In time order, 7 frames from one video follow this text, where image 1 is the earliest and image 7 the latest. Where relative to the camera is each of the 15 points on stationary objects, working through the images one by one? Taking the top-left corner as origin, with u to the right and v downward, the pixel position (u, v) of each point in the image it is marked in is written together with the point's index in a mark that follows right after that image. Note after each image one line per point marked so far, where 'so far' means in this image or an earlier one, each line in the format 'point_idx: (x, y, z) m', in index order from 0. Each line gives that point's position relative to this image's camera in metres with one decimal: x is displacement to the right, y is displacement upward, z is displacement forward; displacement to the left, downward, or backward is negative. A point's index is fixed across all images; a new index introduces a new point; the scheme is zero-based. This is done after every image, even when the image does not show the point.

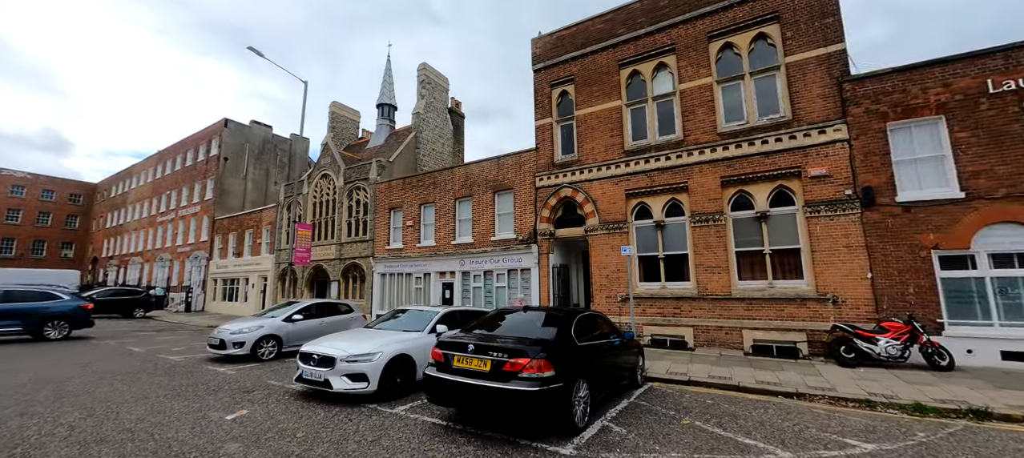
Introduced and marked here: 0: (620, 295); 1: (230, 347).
0: (+3.4, -2.1, +12.3) m
1: (-6.5, -2.8, +9.2) m
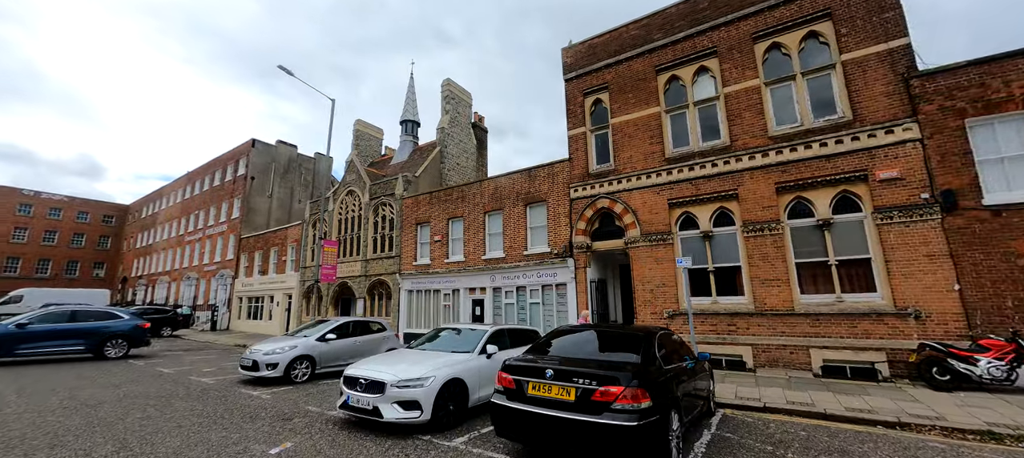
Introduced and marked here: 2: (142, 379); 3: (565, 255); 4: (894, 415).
0: (+4.5, -2.4, +11.5) m
1: (-5.4, -3.1, +8.8) m
2: (-8.7, -3.6, +9.4) m
3: (+1.9, -0.9, +13.8) m
4: (+6.2, -3.0, +6.4) m
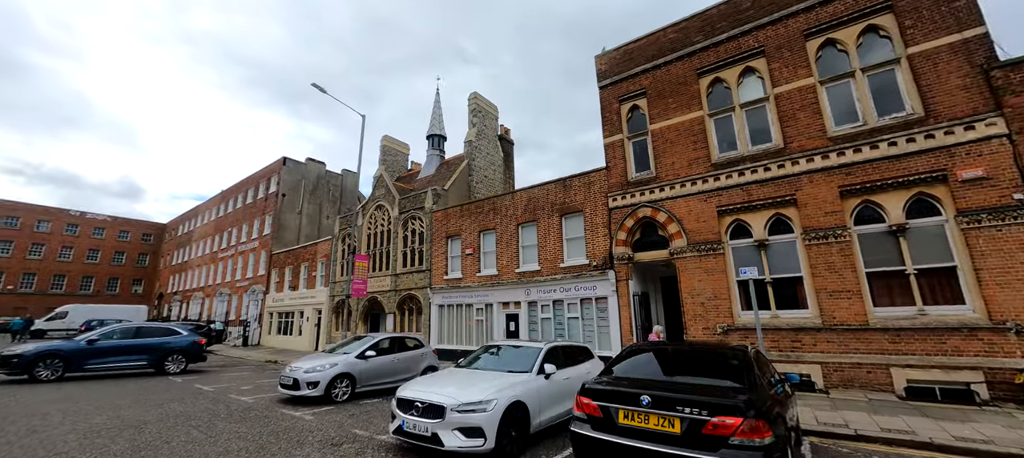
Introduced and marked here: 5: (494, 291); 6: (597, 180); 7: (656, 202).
0: (+5.7, -2.6, +10.7) m
1: (-4.4, -3.4, +8.5) m
2: (-7.6, -3.9, +9.2) m
3: (+3.1, -1.3, +13.2) m
4: (+7.1, -3.0, +5.6) m
5: (-0.7, -2.5, +15.9) m
6: (+3.0, +1.7, +14.0) m
7: (+4.6, +0.9, +12.6) m
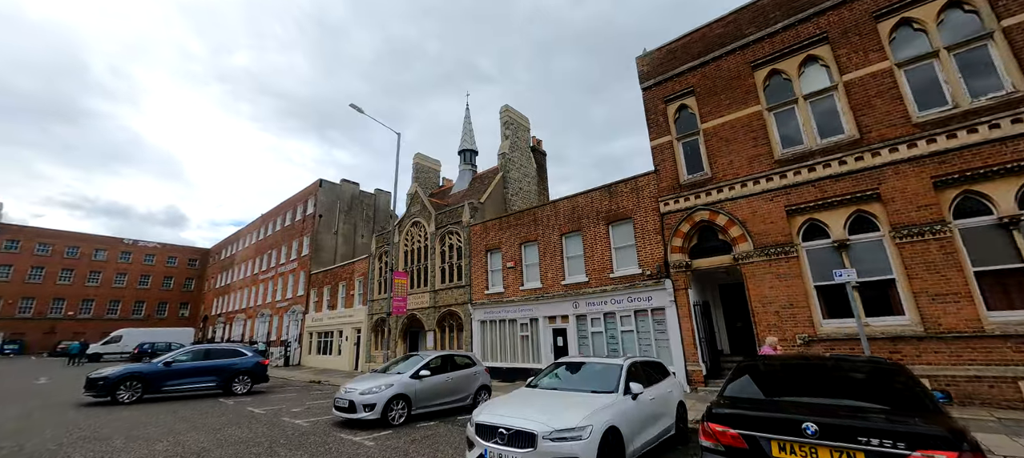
0: (+7.1, -2.6, +9.7) m
1: (-3.1, -3.7, +8.1) m
2: (-6.2, -4.4, +9.0) m
3: (+4.7, -1.5, +12.4) m
4: (+8.2, -2.8, +4.5) m
5: (+1.0, -2.9, +15.3) m
6: (+4.5, +1.5, +13.3) m
7: (+6.0, +0.7, +11.8) m
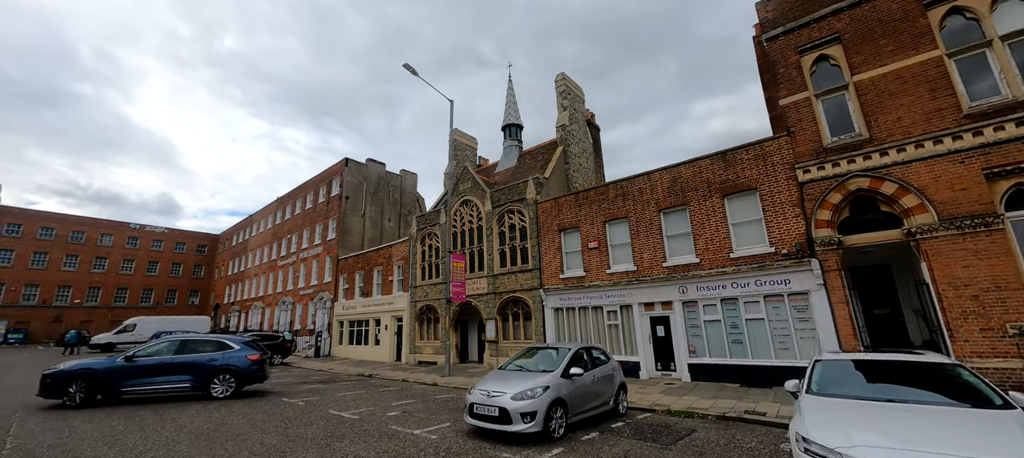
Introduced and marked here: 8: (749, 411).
0: (+10.2, -1.9, +8.0) m
1: (+0.1, -3.0, +6.3) m
2: (-3.1, -3.7, +7.2) m
3: (+7.8, -0.7, +10.6) m
4: (+11.4, -2.3, +2.7) m
5: (+4.1, -2.1, +13.5) m
6: (+7.6, +2.3, +11.5) m
7: (+9.1, +1.5, +9.9) m
8: (+5.0, -3.8, +8.4) m
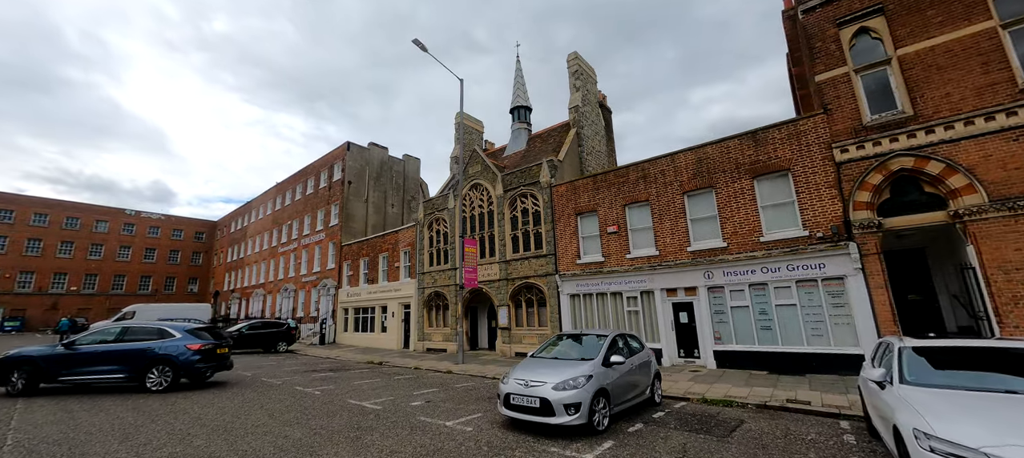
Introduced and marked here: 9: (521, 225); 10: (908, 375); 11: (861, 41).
0: (+10.9, -1.6, +7.6) m
1: (+0.7, -2.7, +5.8) m
2: (-2.5, -3.3, +6.8) m
3: (+8.4, -0.2, +10.1) m
4: (+12.0, -2.0, +2.4) m
5: (+4.7, -1.5, +13.1) m
6: (+8.2, +2.8, +10.9) m
7: (+9.7, +1.9, +9.4) m
8: (+5.6, -3.4, +8.0) m
9: (+0.4, +0.2, +17.4) m
10: (+4.2, -1.6, +4.5) m
11: (+9.4, +5.0, +10.7) m
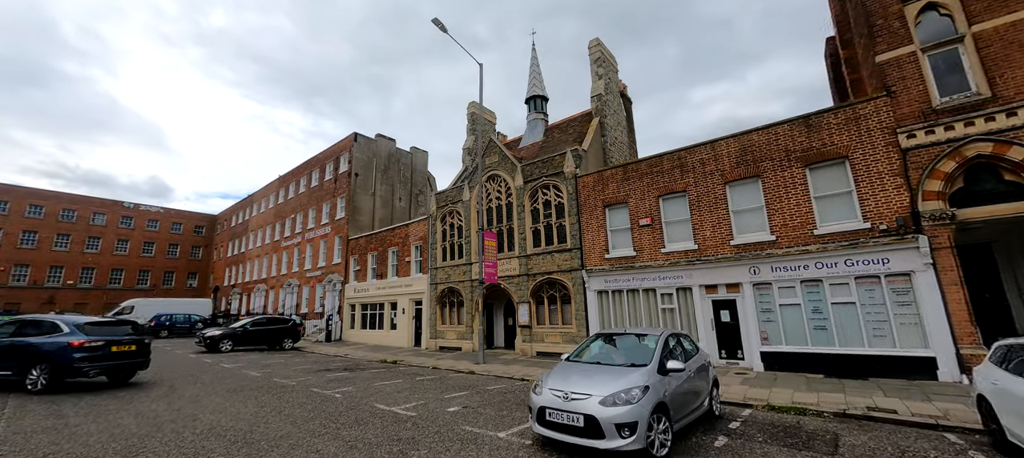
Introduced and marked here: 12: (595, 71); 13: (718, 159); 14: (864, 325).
0: (+11.8, -1.4, +6.8) m
1: (+1.6, -2.5, +5.0) m
2: (-1.5, -3.1, +6.0) m
3: (+9.3, -0.1, +9.4) m
4: (+13.0, -1.9, +1.6) m
5: (+5.6, -1.3, +12.3) m
6: (+9.1, +3.0, +10.1) m
7: (+10.7, +2.1, +8.6) m
8: (+6.5, -3.2, +7.2) m
9: (+1.3, +0.5, +16.6) m
10: (+5.1, -1.4, +3.6) m
11: (+10.4, +5.2, +9.9) m
12: (+4.0, +7.7, +19.2) m
13: (+6.3, +2.2, +12.3) m
14: (+8.6, -2.3, +9.7) m
